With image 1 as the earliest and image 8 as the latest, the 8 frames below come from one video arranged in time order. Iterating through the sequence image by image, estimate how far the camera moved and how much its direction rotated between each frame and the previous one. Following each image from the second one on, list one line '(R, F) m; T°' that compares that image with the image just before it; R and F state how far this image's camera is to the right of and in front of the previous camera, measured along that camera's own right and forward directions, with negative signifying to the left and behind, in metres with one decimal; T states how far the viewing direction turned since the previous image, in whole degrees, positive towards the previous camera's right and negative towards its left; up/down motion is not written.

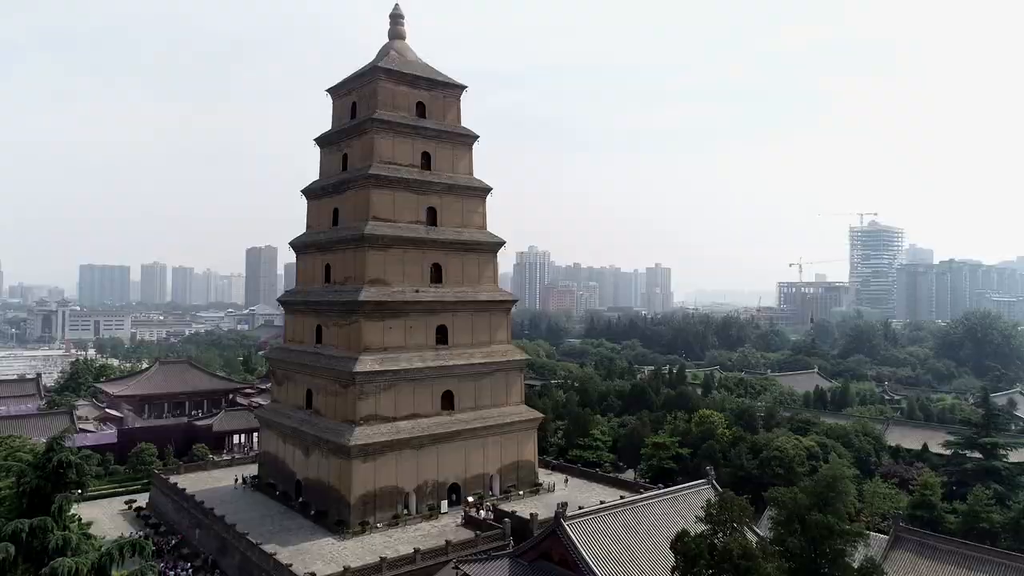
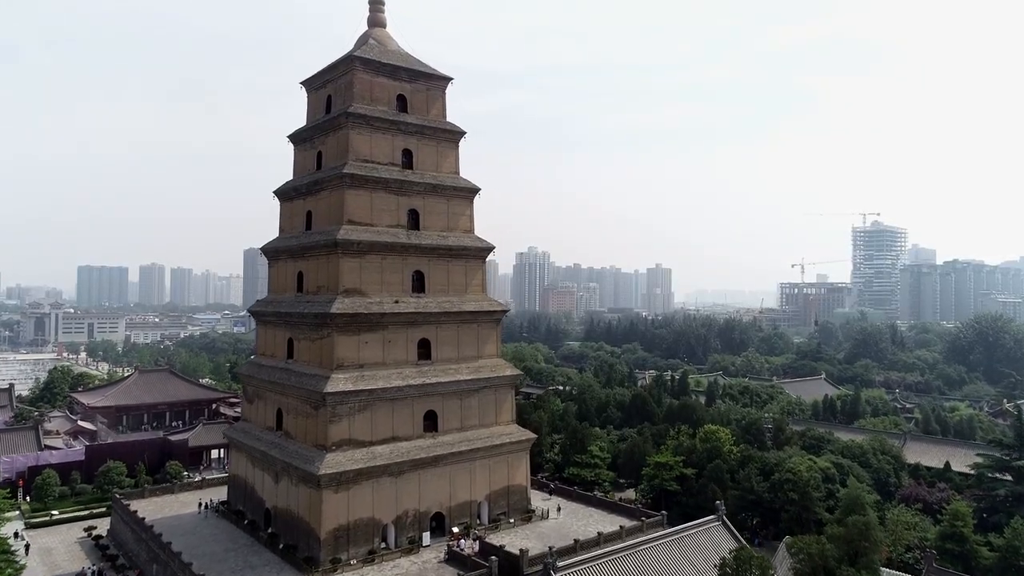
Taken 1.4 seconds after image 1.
(+0.3, +1.8) m; 0°
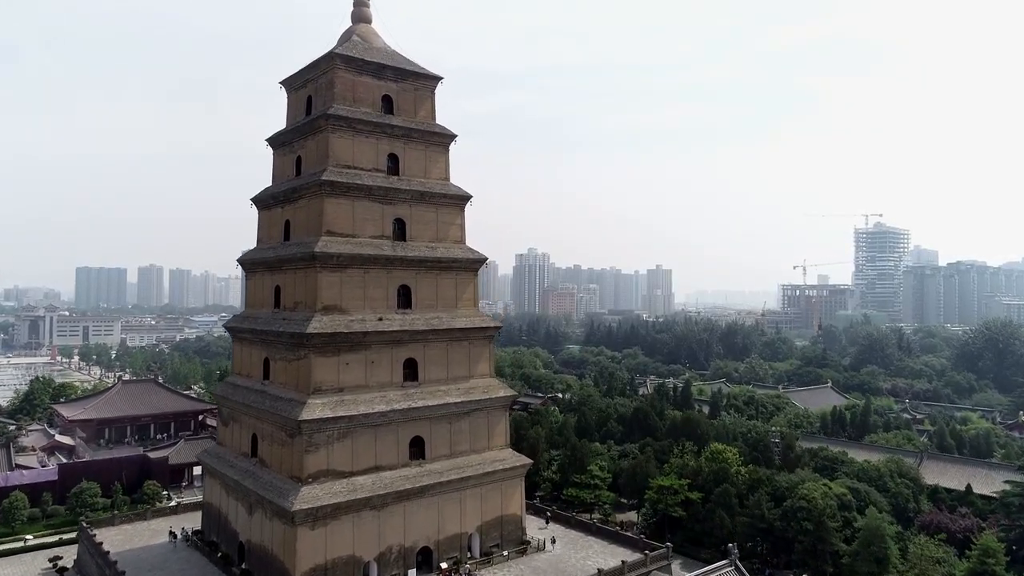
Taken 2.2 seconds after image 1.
(+0.2, +1.4) m; 0°
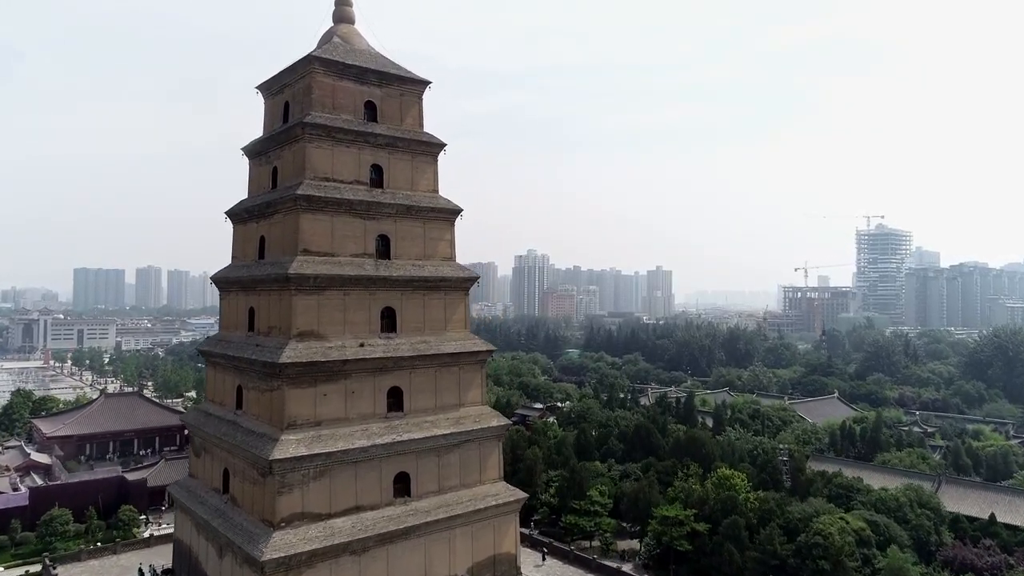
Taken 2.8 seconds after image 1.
(+0.2, +1.3) m; 0°
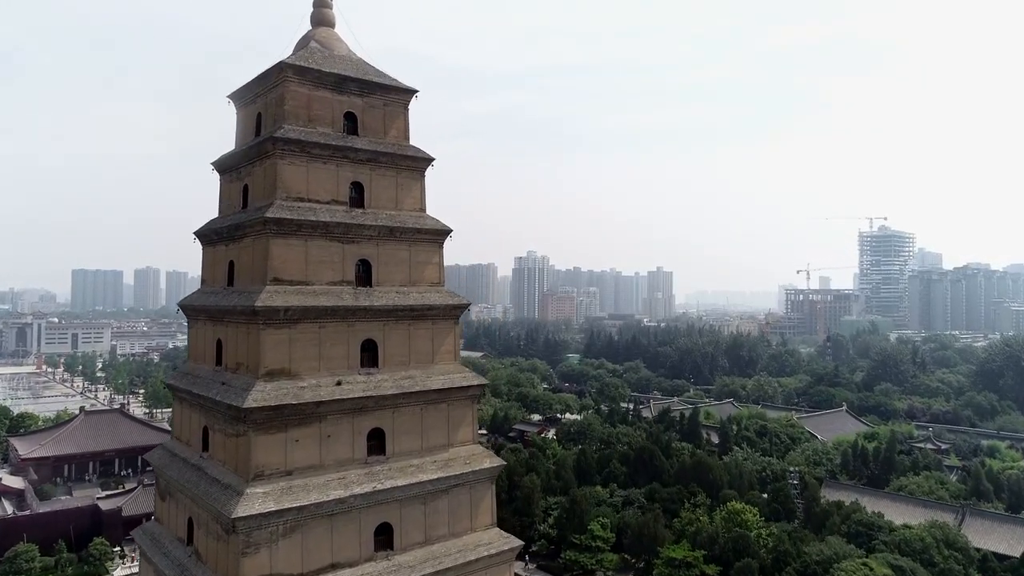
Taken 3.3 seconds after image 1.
(+0.1, +1.5) m; 0°
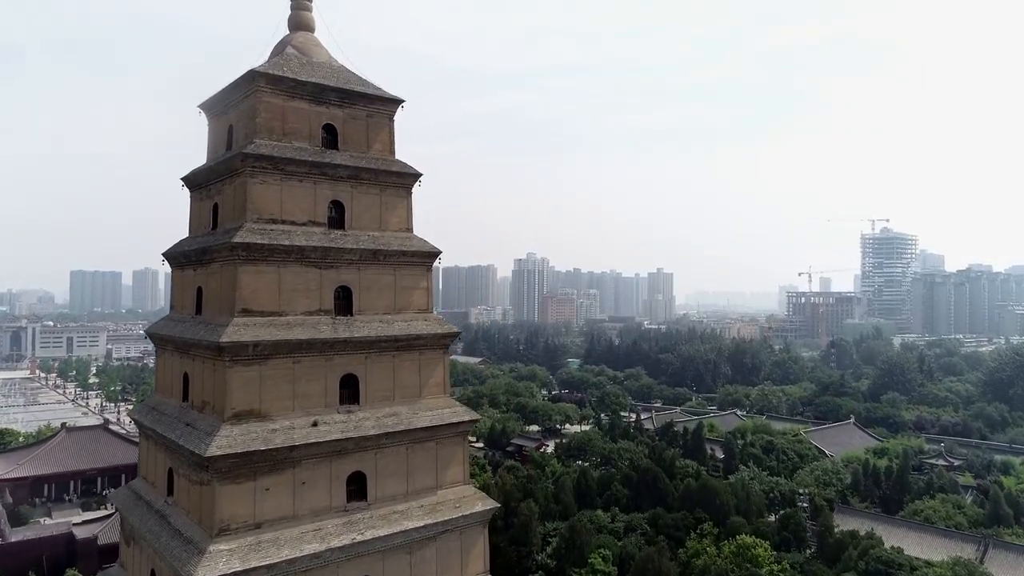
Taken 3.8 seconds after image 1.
(+0.1, +1.3) m; 0°
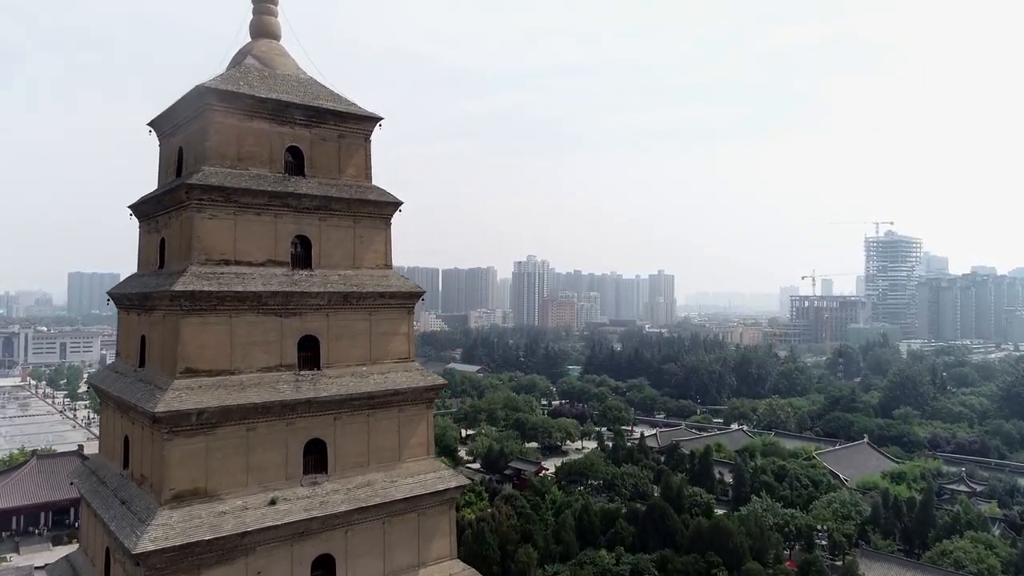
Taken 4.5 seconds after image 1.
(+0.1, +1.9) m; 0°
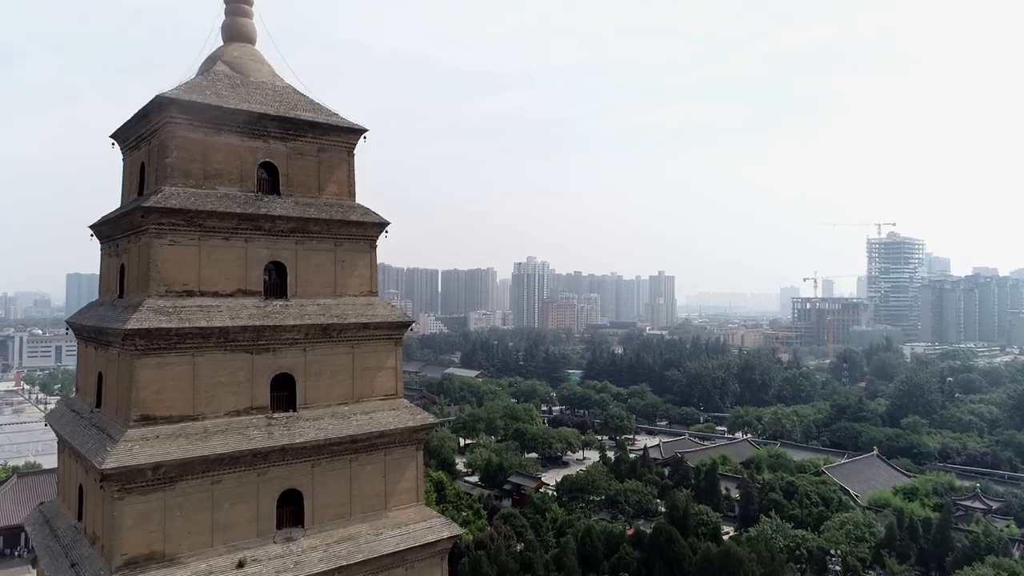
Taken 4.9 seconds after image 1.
(0.0, +1.2) m; 0°
